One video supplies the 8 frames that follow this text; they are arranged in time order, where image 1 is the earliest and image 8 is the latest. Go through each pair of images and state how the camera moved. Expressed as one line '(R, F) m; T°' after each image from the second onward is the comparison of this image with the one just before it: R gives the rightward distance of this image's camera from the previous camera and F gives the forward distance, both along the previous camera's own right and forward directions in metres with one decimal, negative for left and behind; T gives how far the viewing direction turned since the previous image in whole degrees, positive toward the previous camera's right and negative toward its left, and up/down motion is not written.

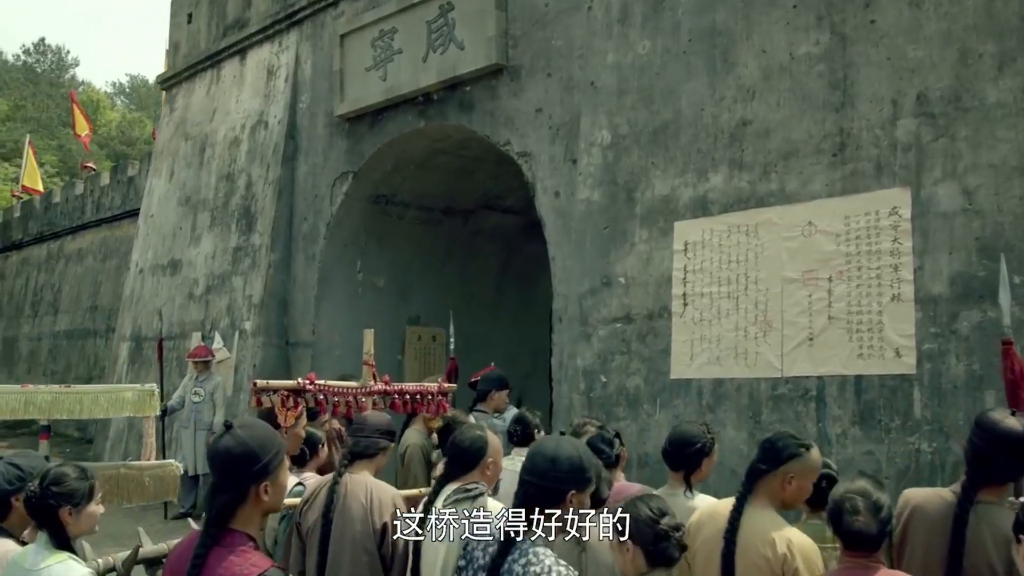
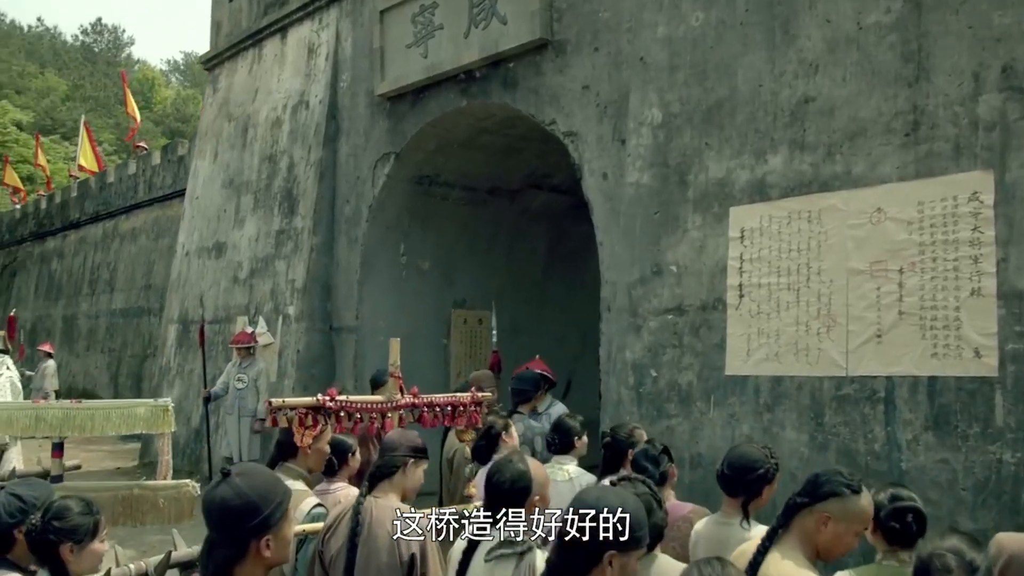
(0.0, +0.3) m; -3°
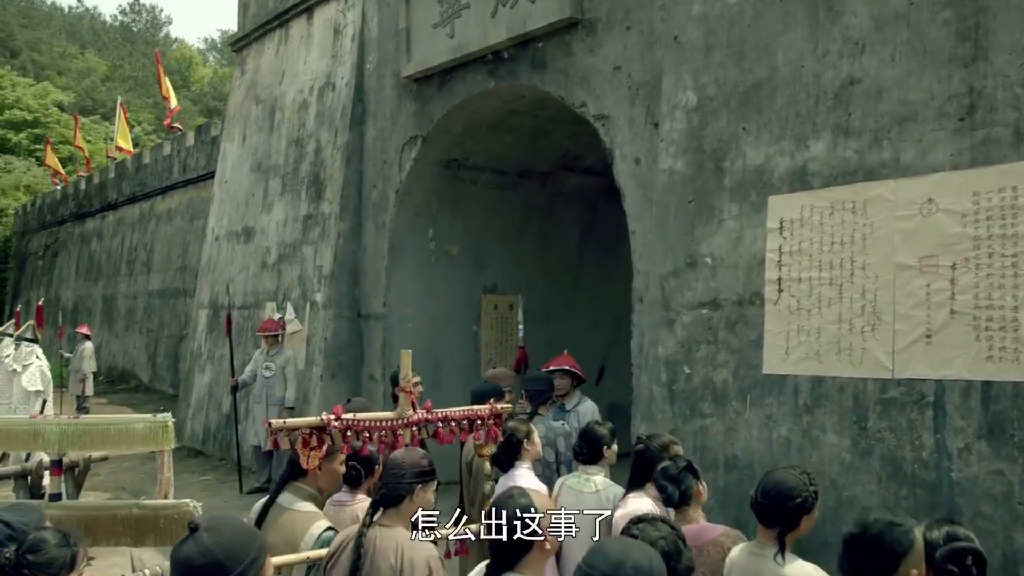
(+0.1, +0.2) m; -2°
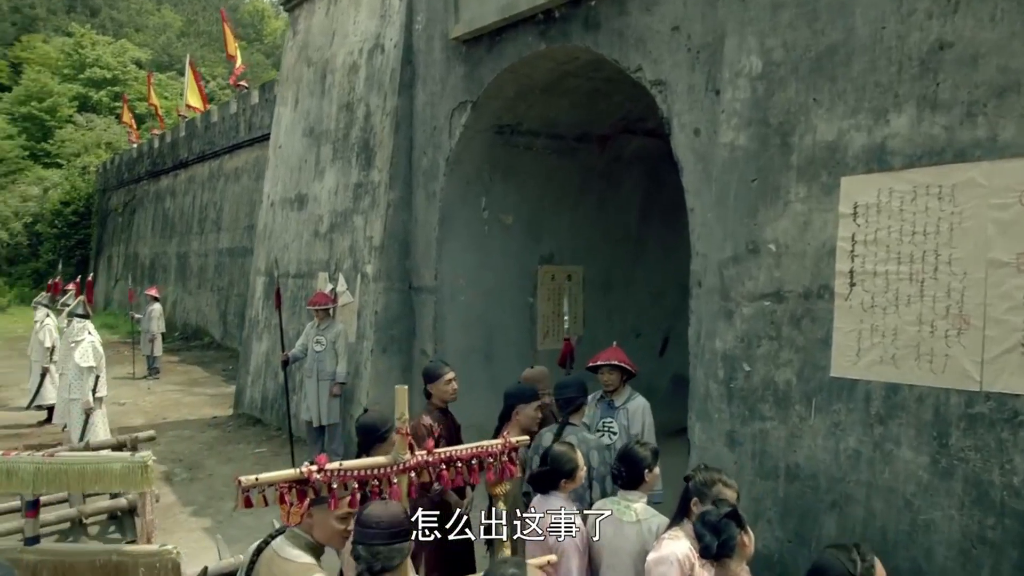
(+0.2, +0.4) m; -5°
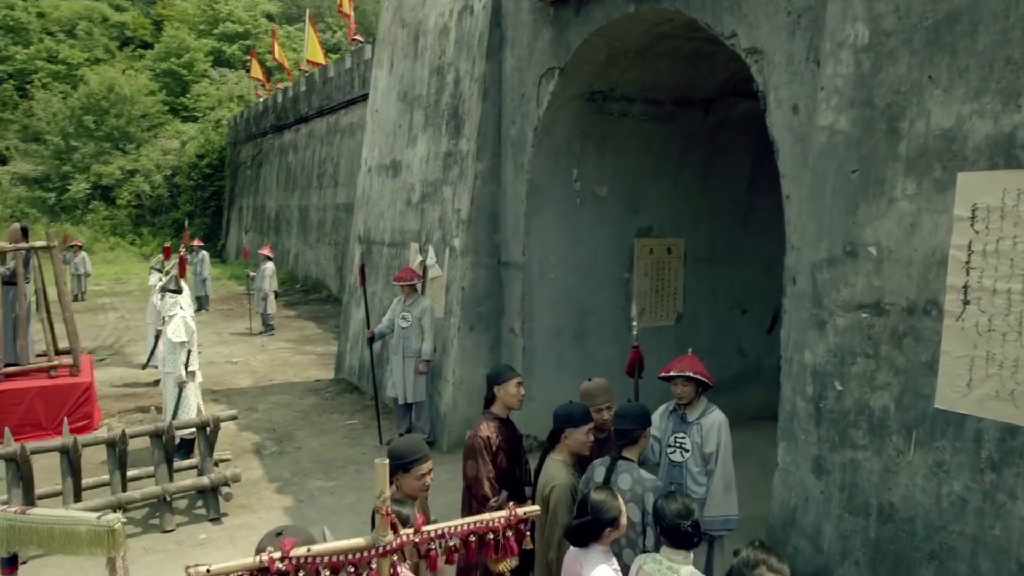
(+0.3, +0.4) m; -8°
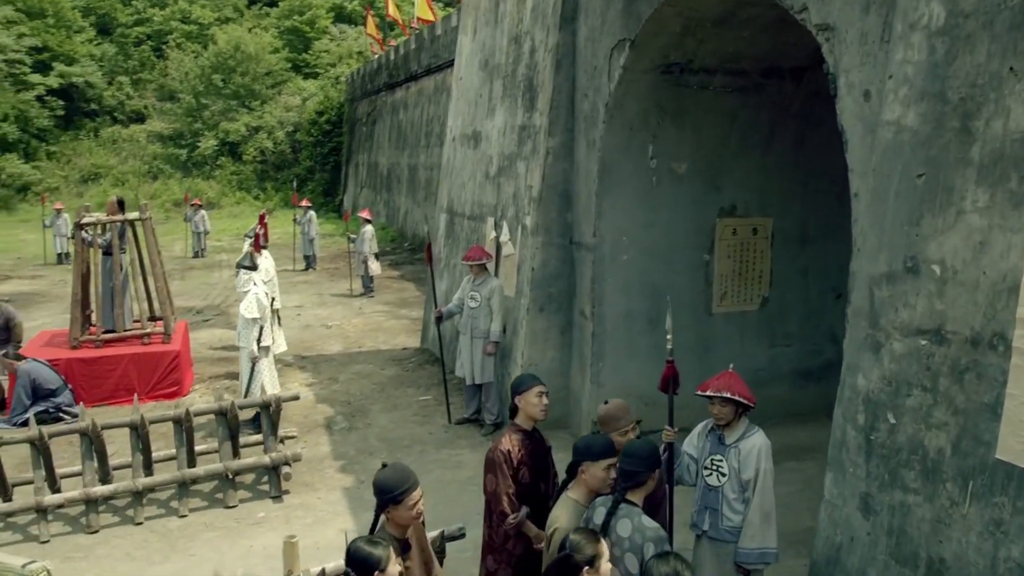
(+0.5, +0.3) m; -8°
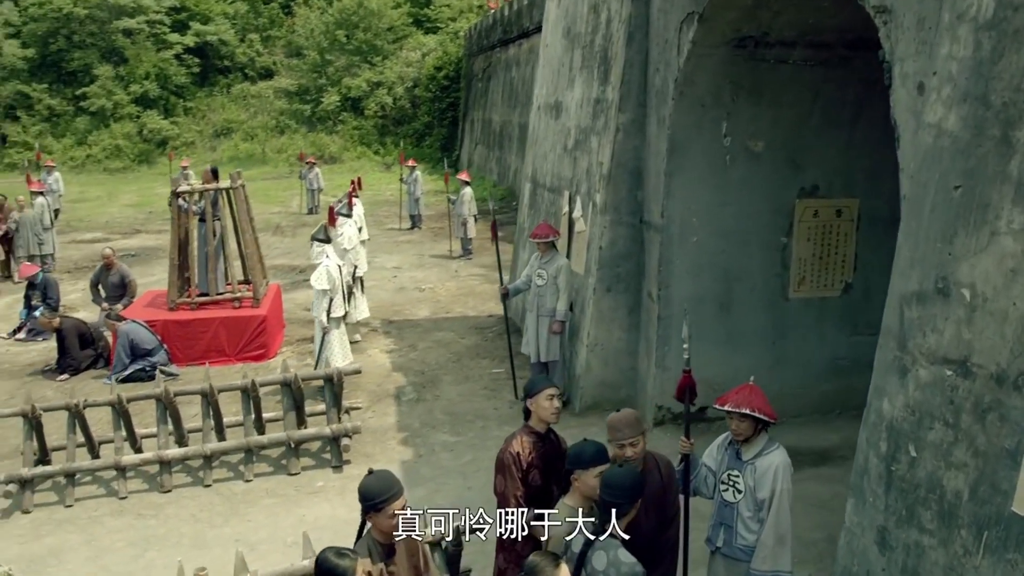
(+0.5, +0.1) m; -8°
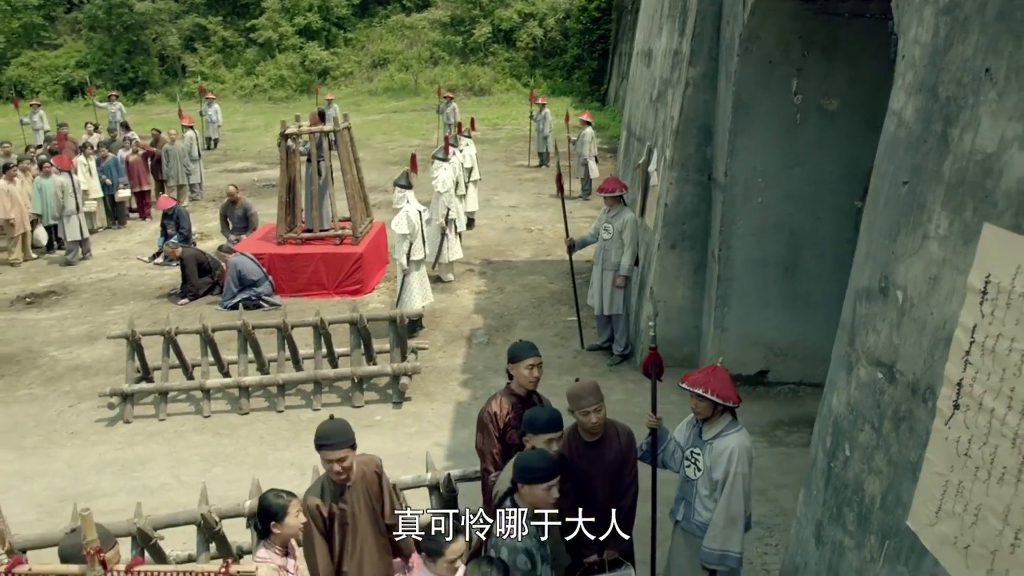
(+0.8, -0.1) m; -11°
